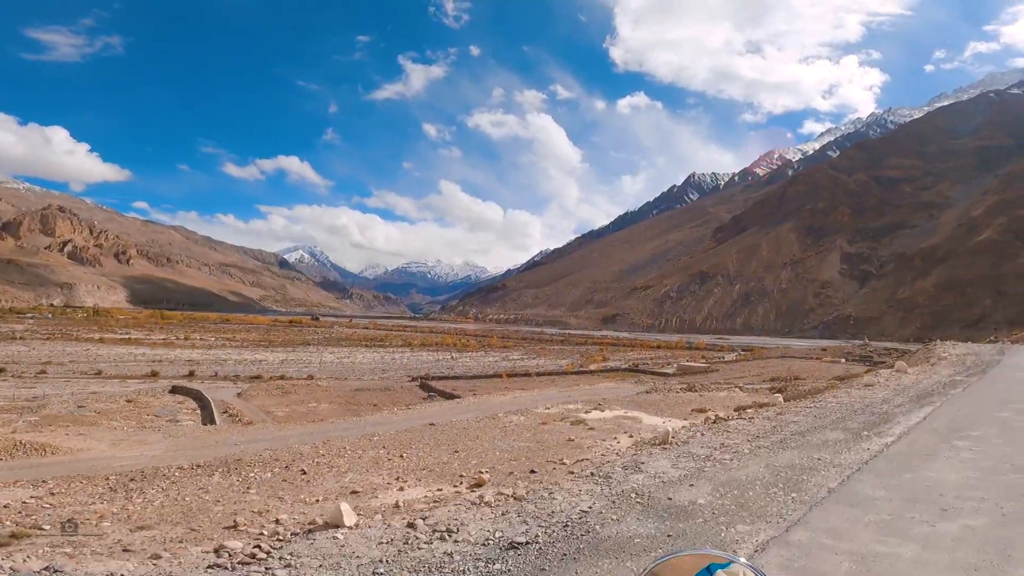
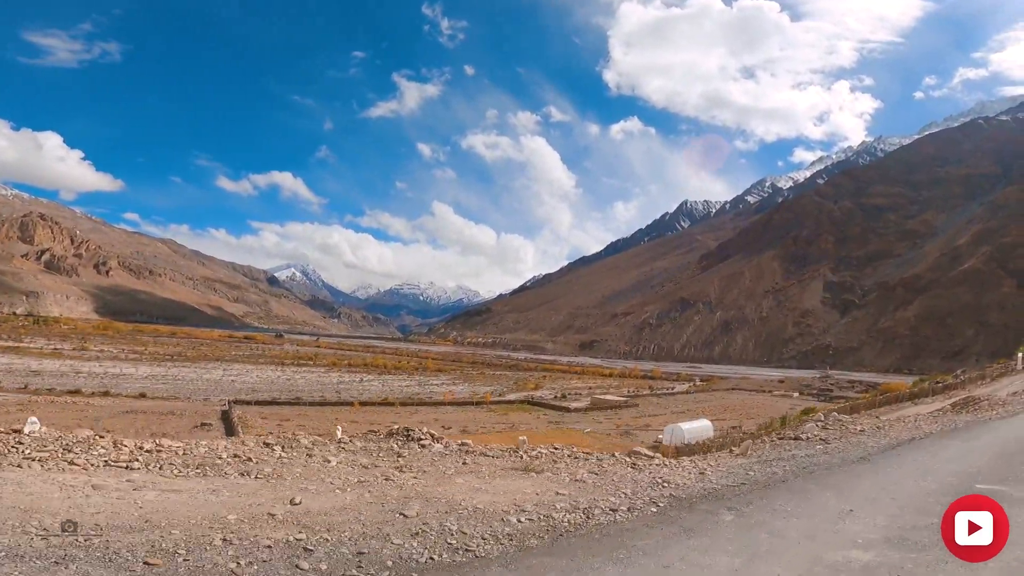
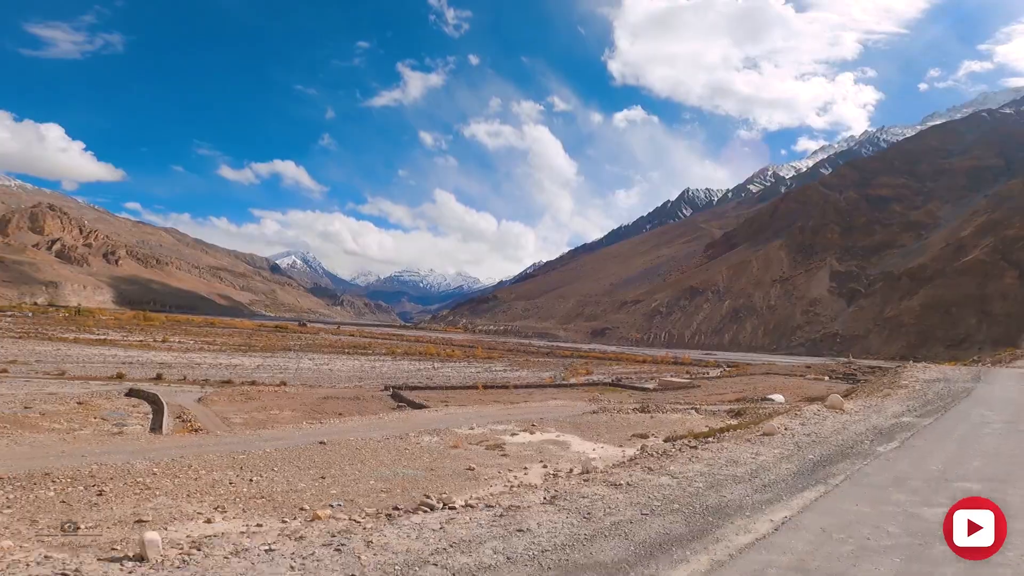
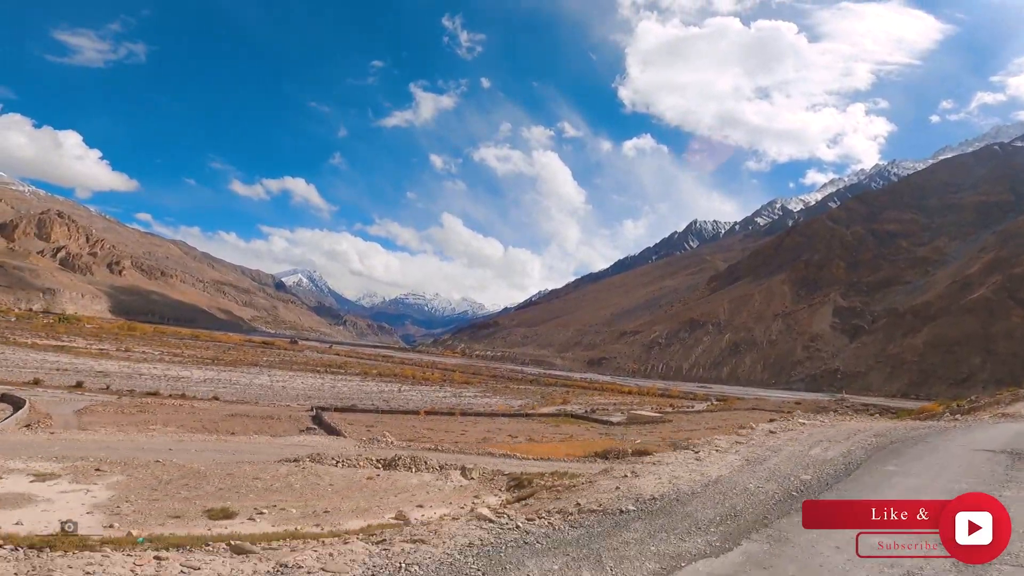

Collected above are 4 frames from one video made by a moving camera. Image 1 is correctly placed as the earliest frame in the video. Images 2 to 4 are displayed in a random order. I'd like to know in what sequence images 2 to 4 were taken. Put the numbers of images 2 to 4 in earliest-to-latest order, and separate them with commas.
3, 4, 2
